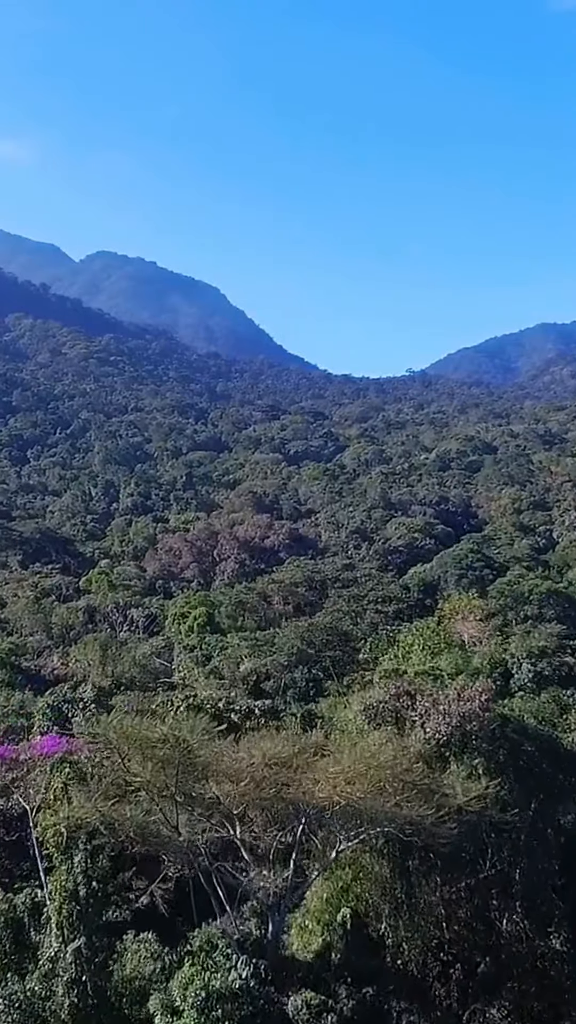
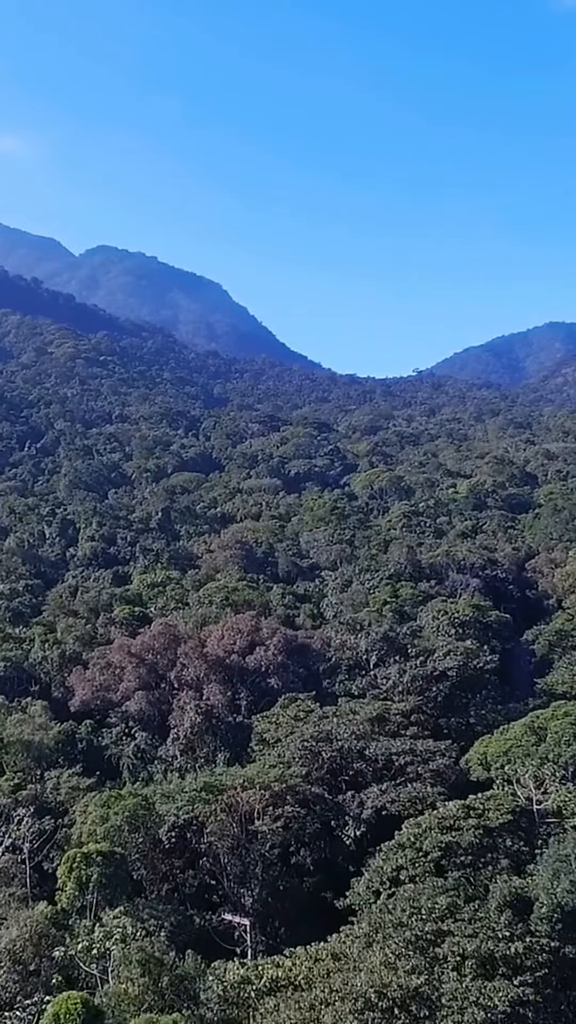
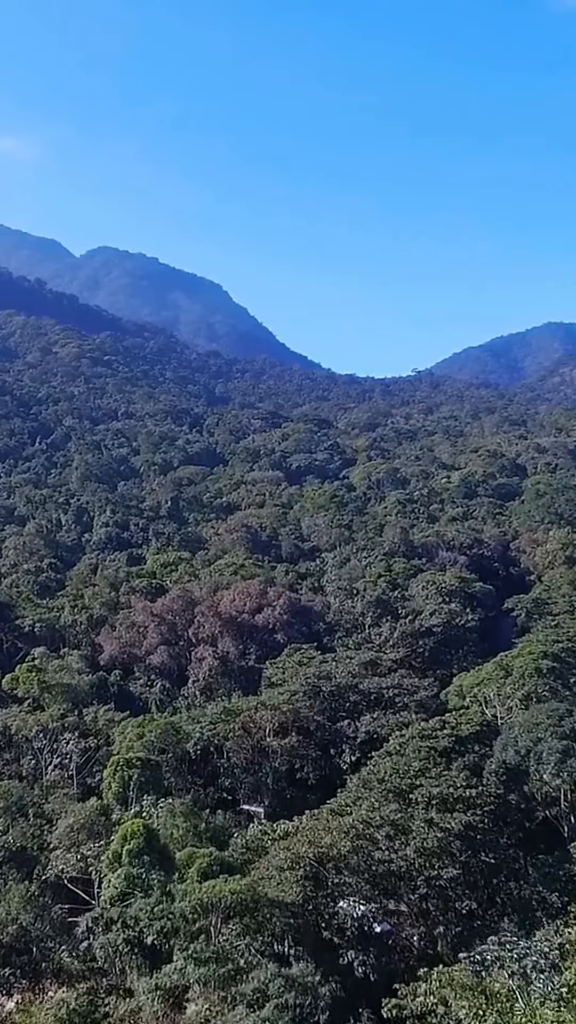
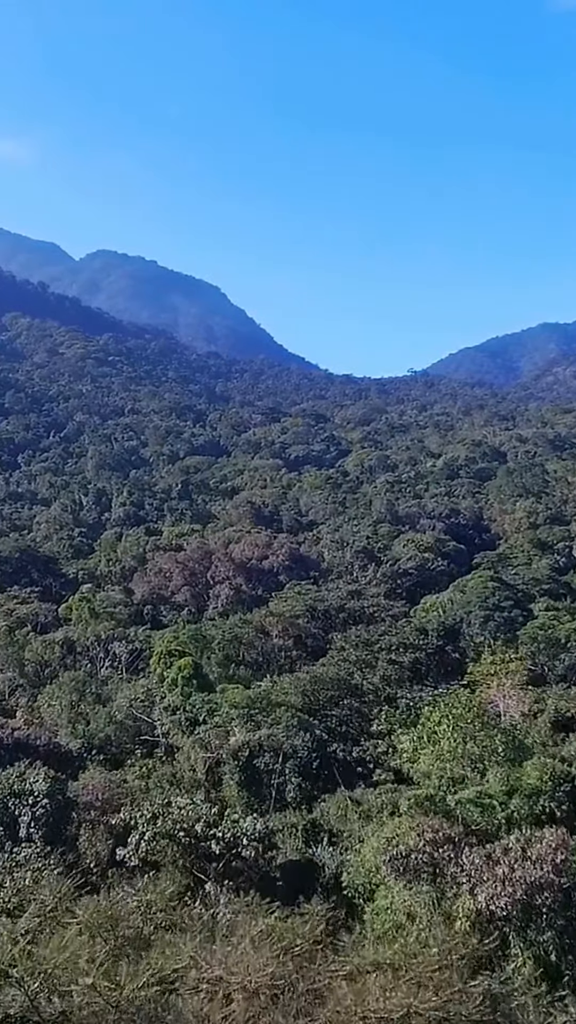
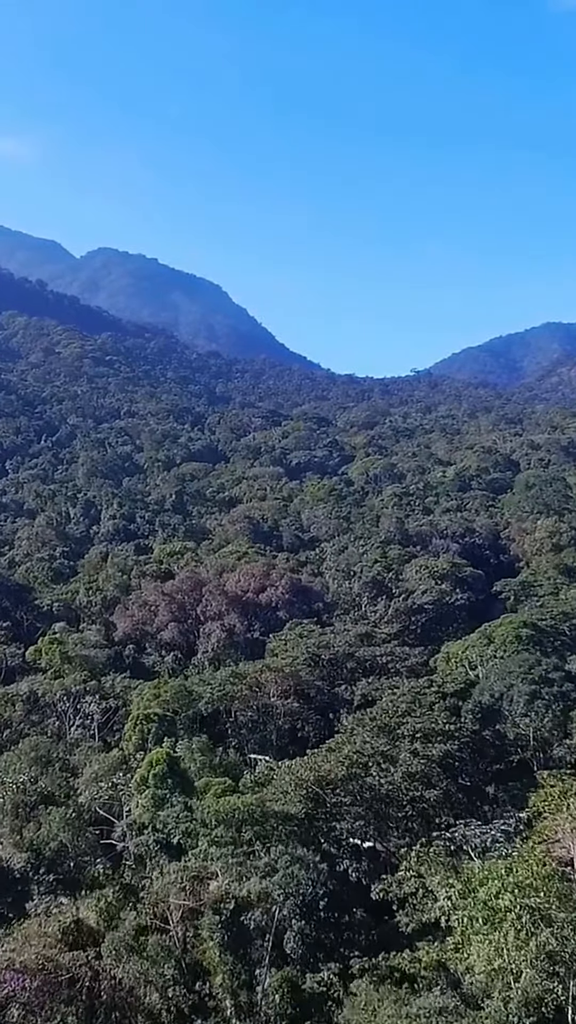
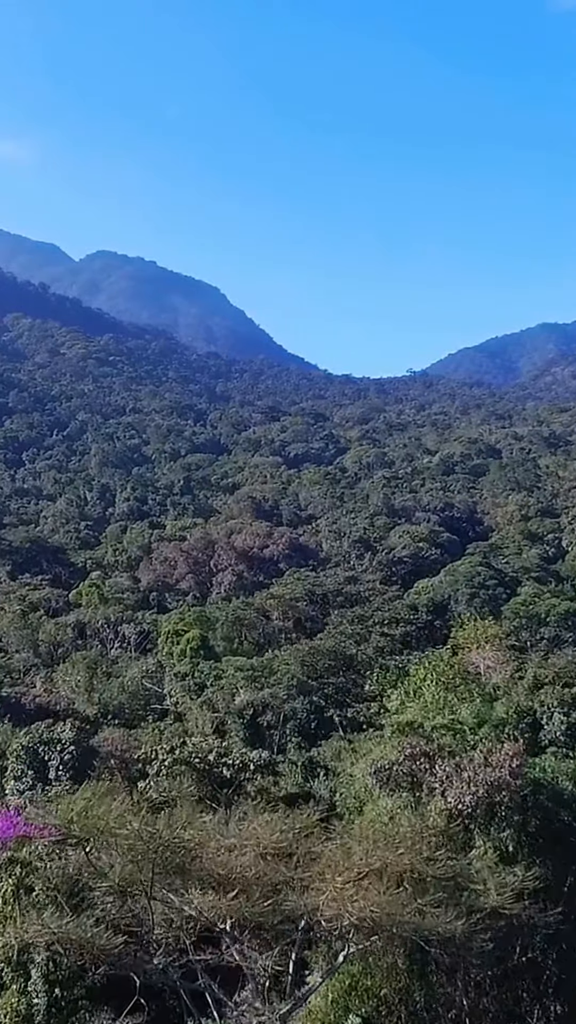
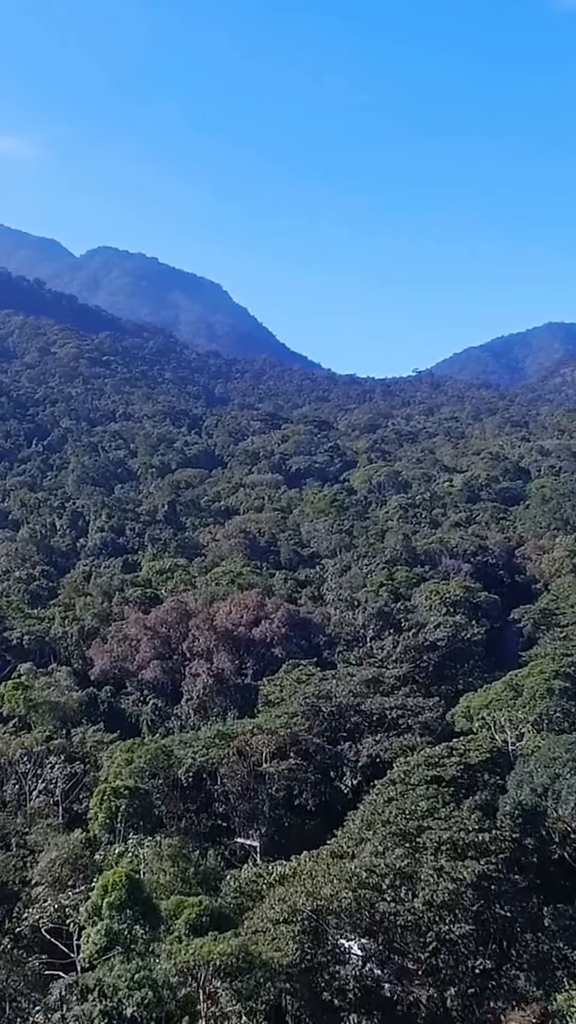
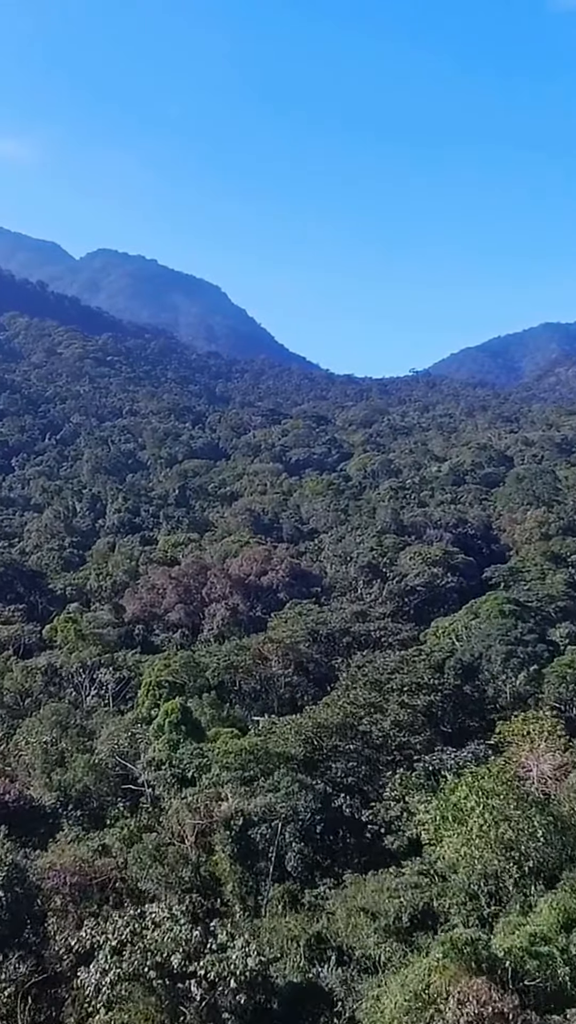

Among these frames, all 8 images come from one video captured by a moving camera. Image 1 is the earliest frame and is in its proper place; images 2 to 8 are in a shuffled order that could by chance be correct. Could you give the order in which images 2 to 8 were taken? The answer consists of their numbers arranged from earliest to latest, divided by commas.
6, 4, 8, 5, 3, 7, 2
